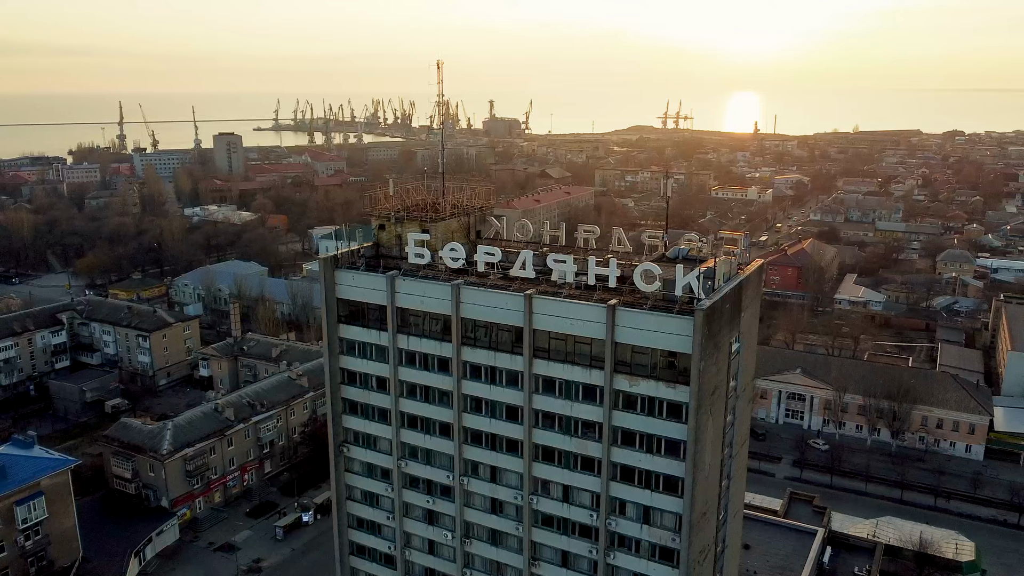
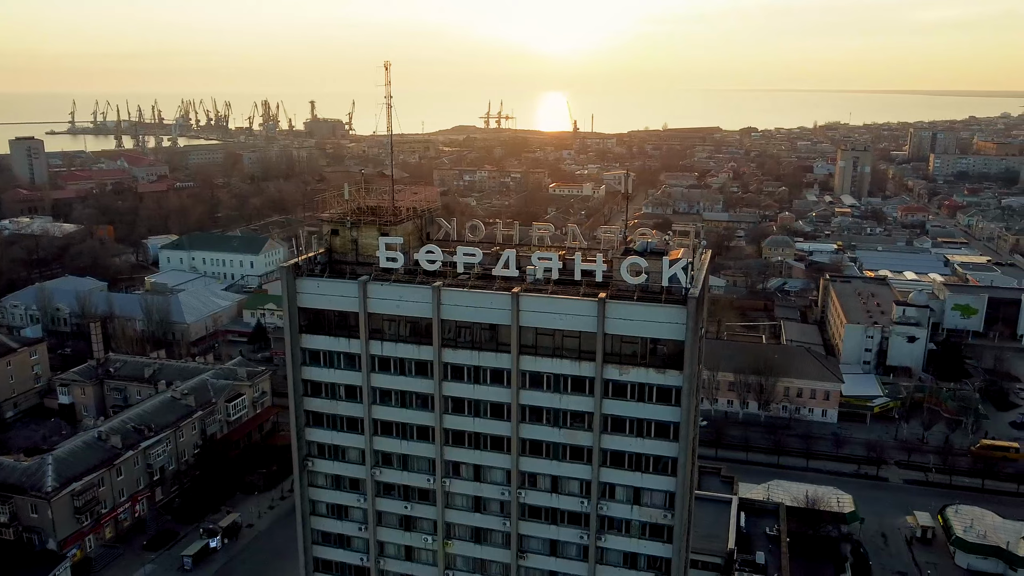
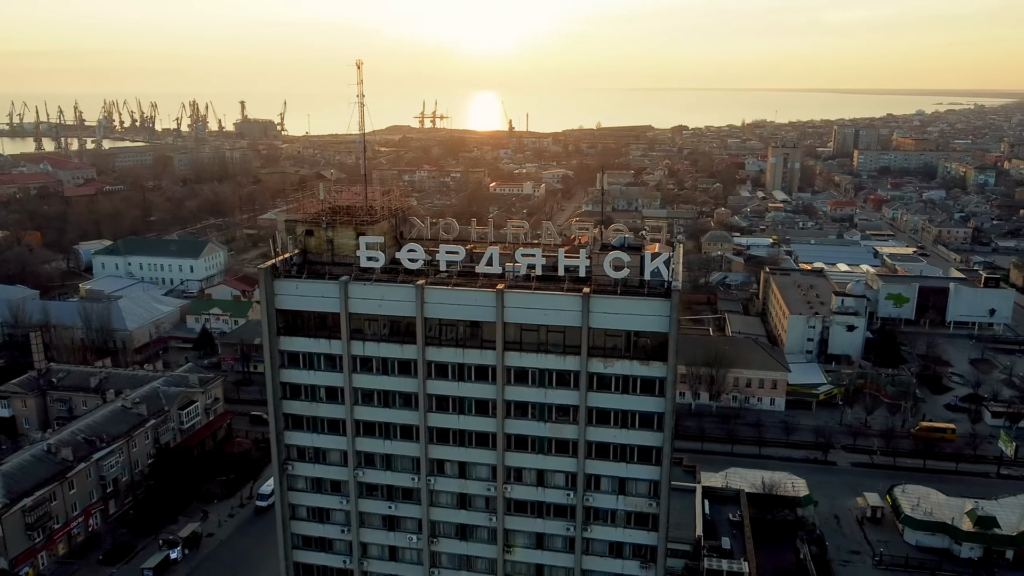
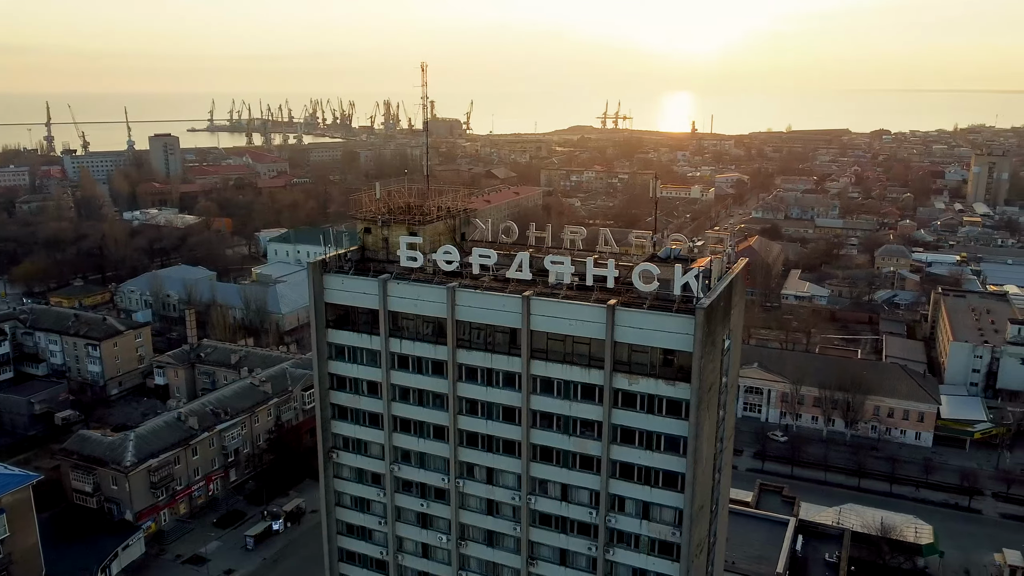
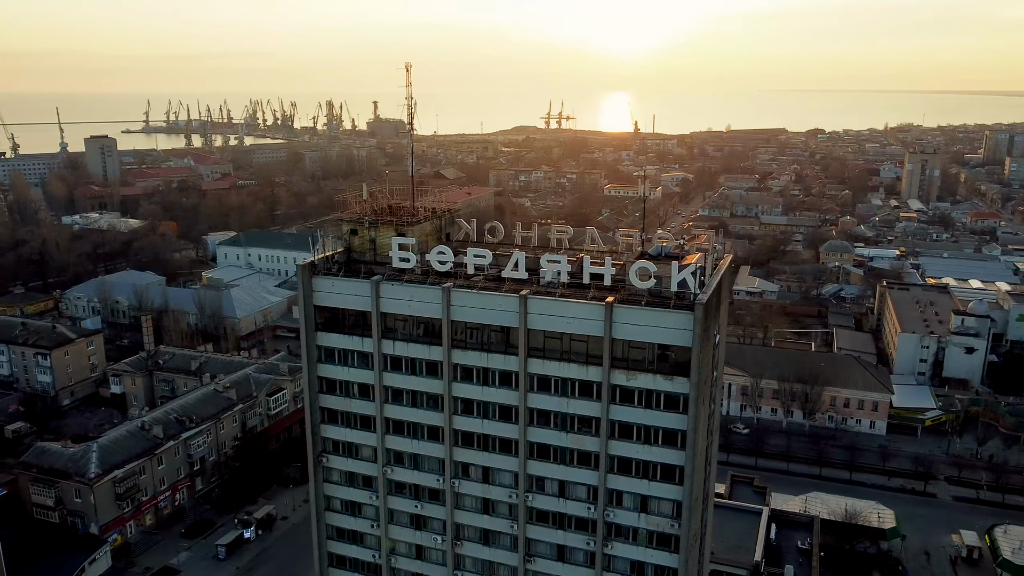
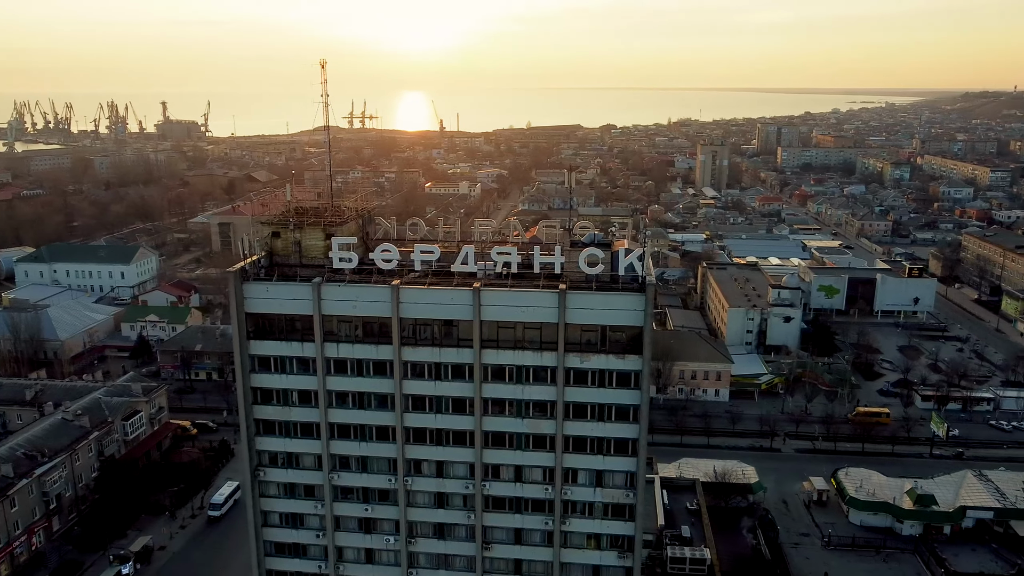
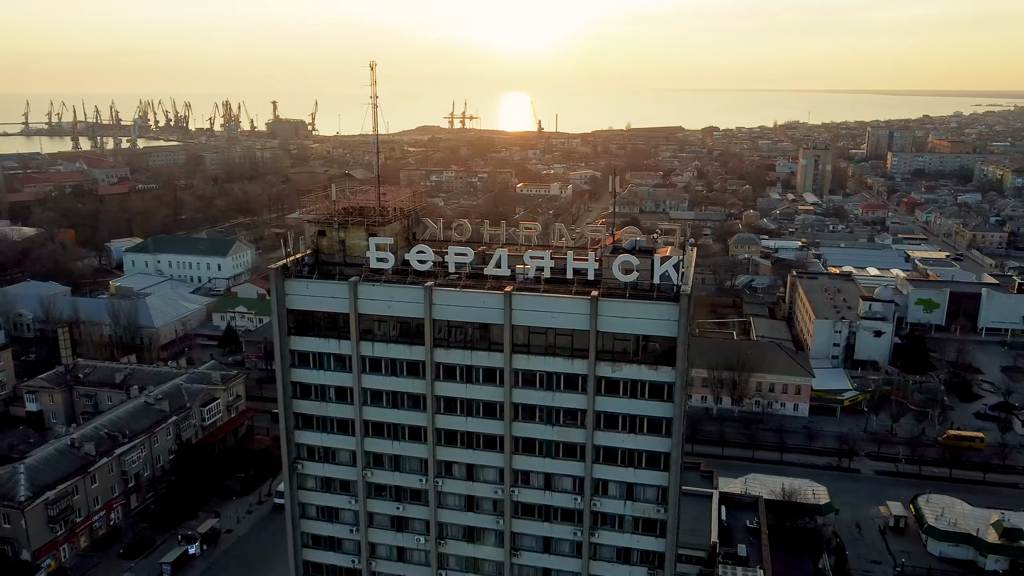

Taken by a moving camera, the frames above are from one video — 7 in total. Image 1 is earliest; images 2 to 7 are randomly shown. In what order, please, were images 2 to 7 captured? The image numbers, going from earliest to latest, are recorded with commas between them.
4, 5, 2, 7, 3, 6
